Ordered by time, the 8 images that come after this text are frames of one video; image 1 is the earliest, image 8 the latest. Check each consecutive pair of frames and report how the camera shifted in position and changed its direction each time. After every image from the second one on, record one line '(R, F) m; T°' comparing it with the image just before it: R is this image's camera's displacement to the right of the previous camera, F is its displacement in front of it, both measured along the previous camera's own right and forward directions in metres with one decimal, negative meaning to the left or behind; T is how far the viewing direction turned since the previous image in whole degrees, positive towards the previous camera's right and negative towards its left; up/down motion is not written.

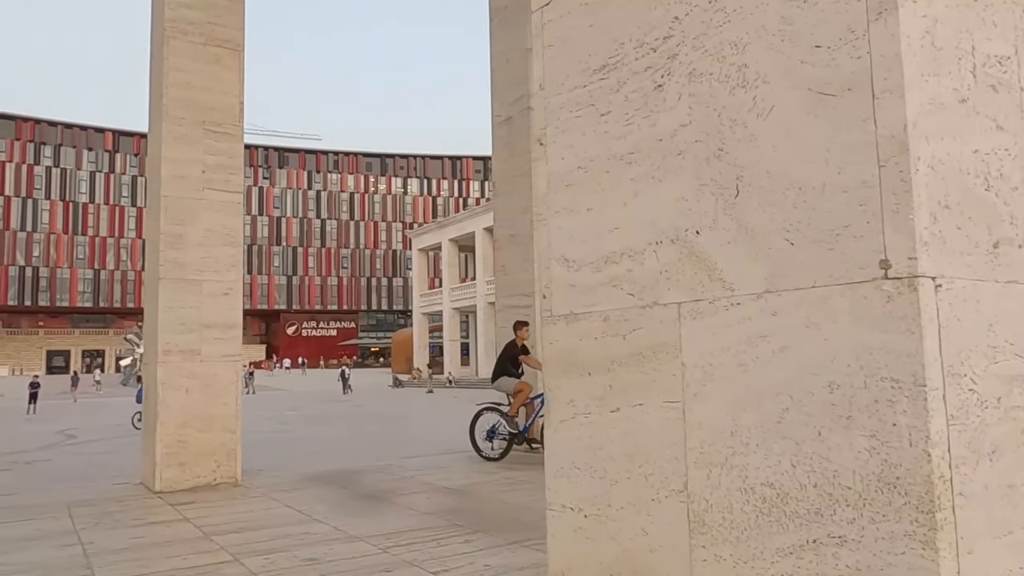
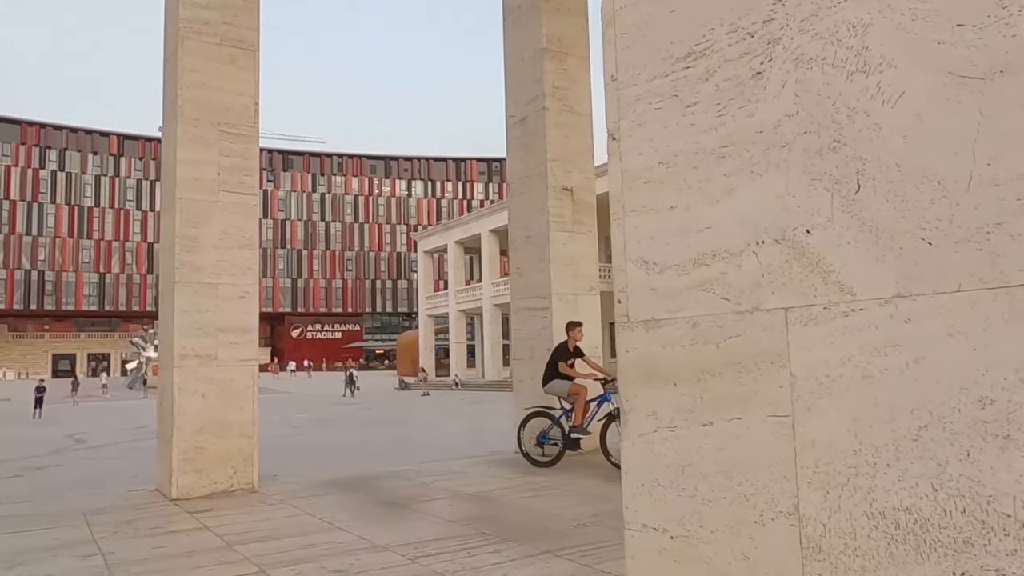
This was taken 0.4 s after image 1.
(-0.2, +0.1) m; 0°
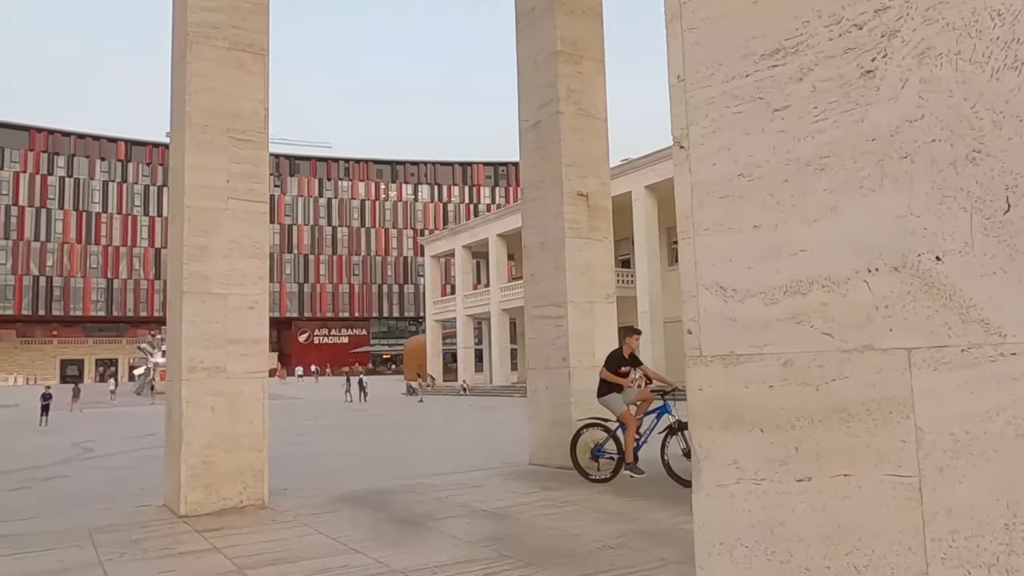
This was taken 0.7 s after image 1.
(-0.1, +0.2) m; 0°
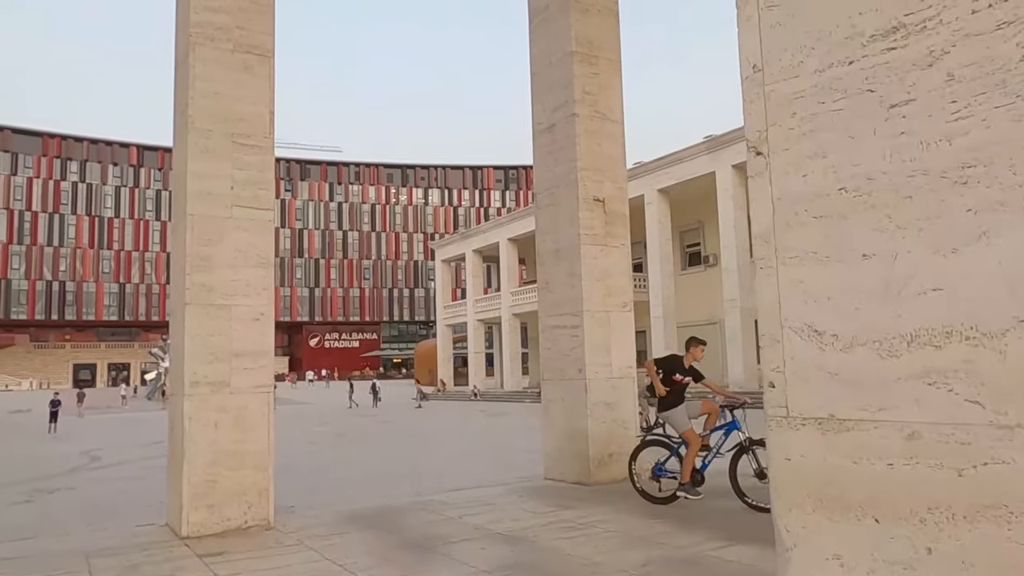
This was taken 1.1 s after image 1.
(0.0, +0.3) m; -1°
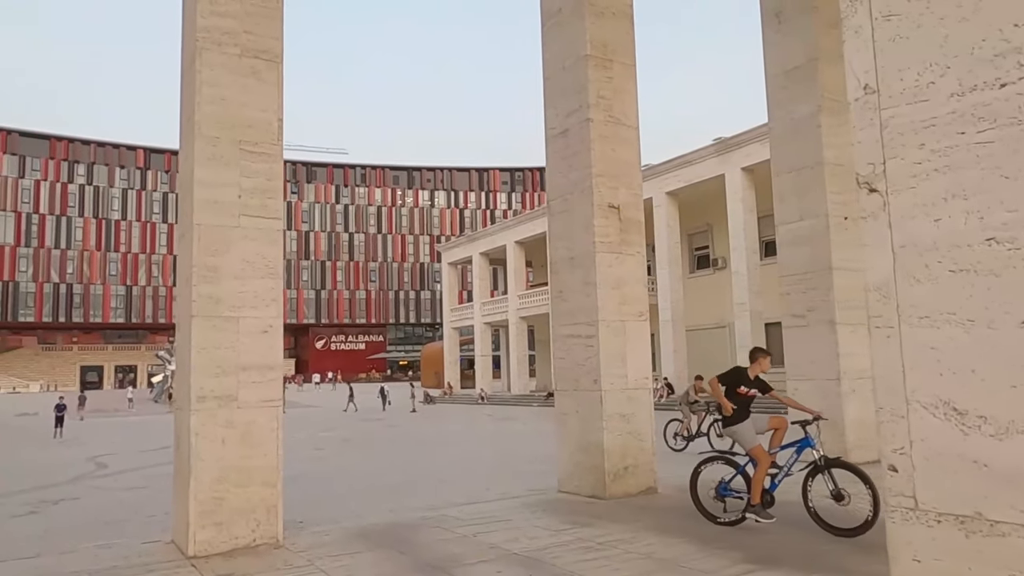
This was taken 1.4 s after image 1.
(-0.1, +0.2) m; 0°
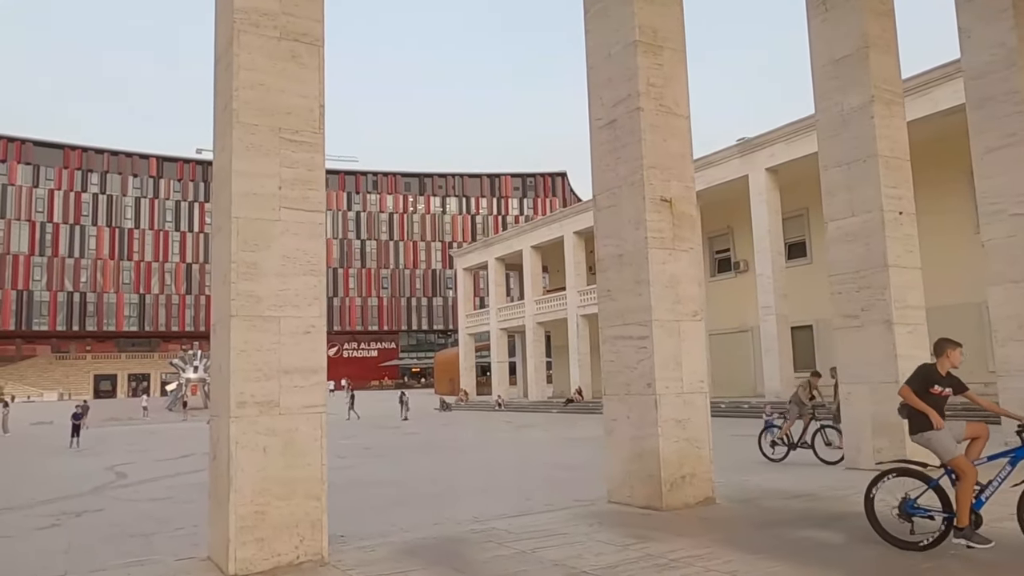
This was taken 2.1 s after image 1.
(-0.4, +0.4) m; -1°
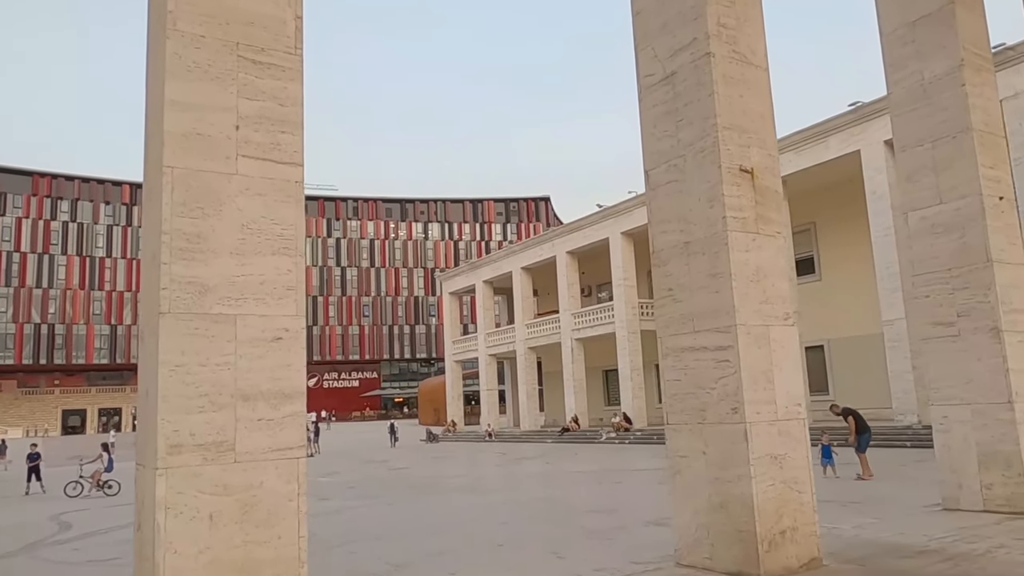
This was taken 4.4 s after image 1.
(-0.5, +1.9) m; +1°
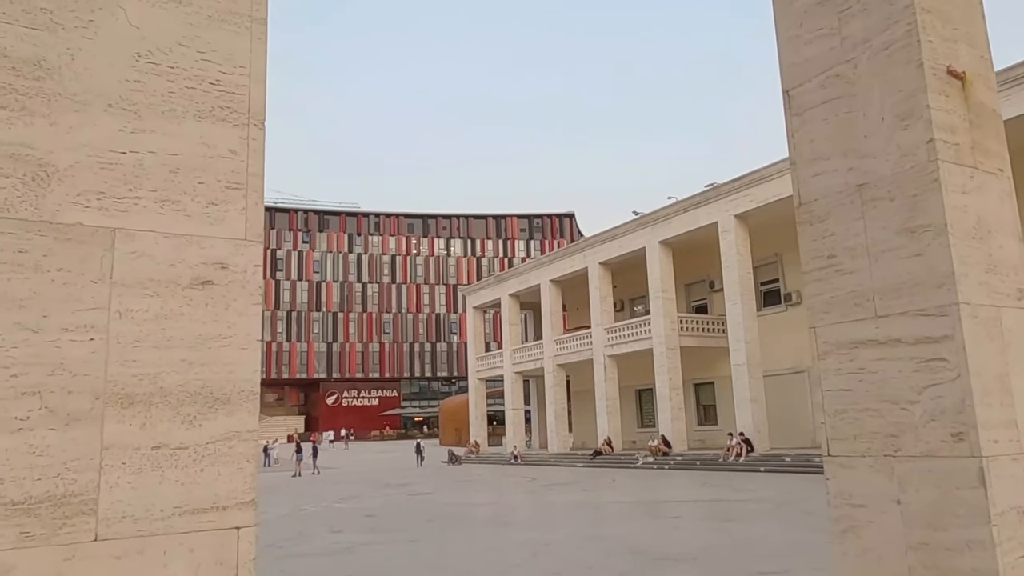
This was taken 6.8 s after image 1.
(-0.4, +2.1) m; -2°
